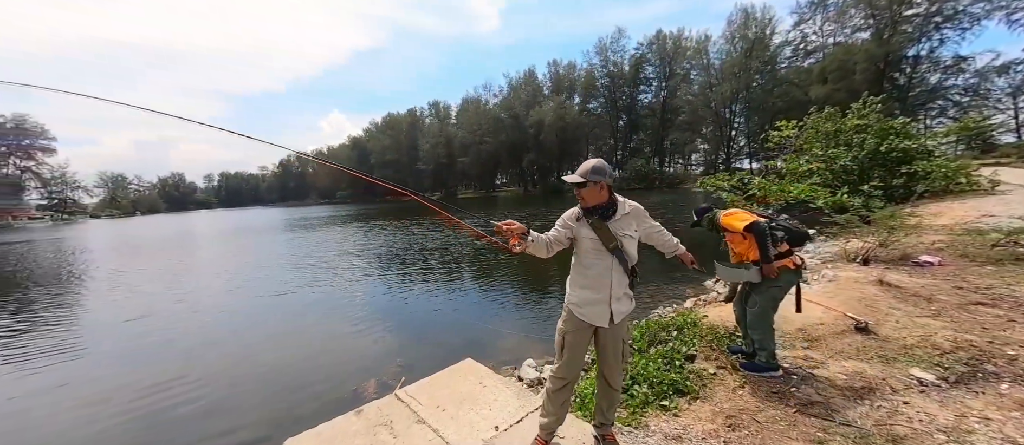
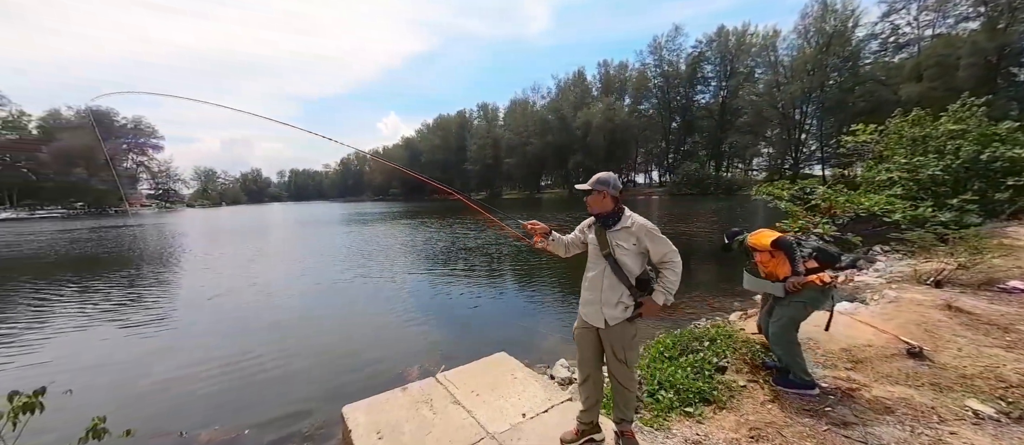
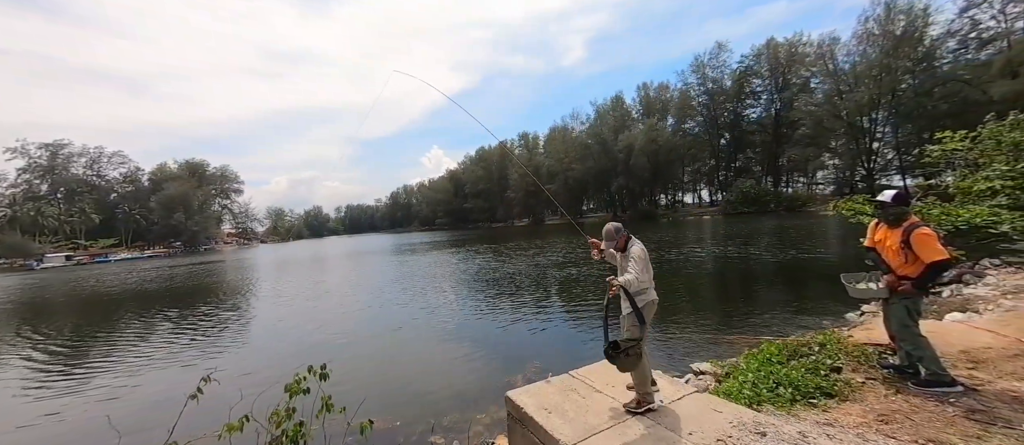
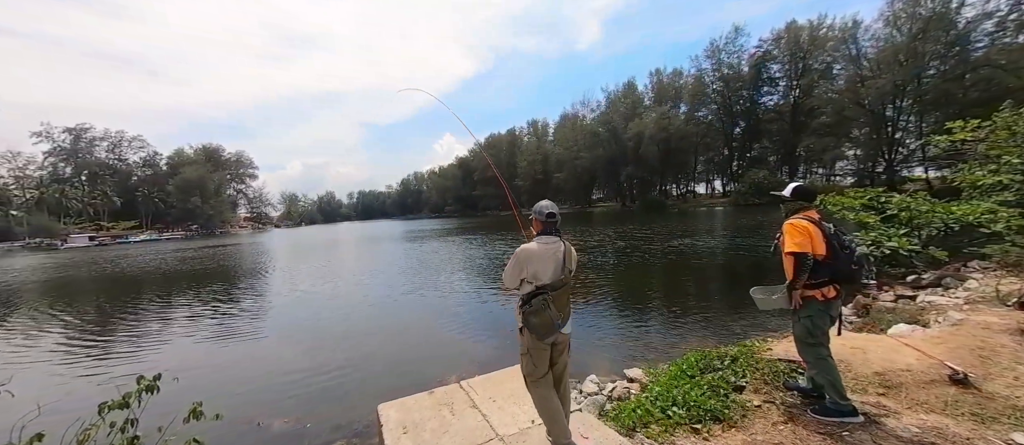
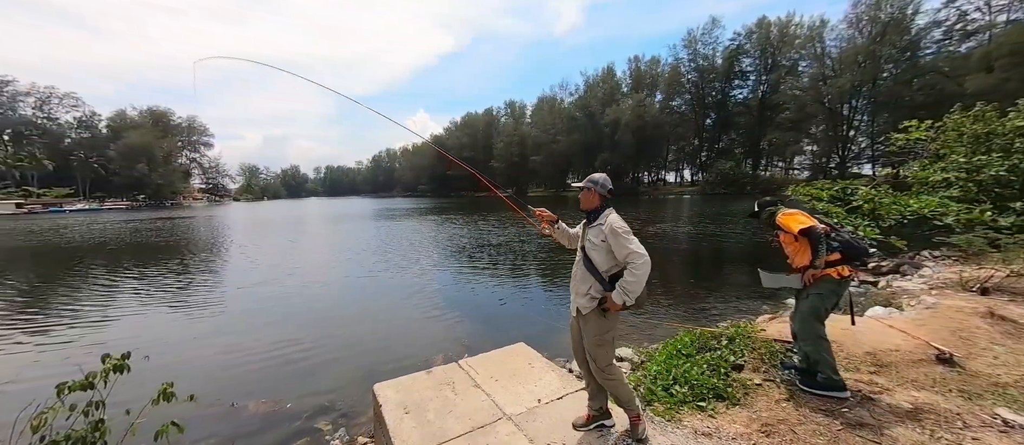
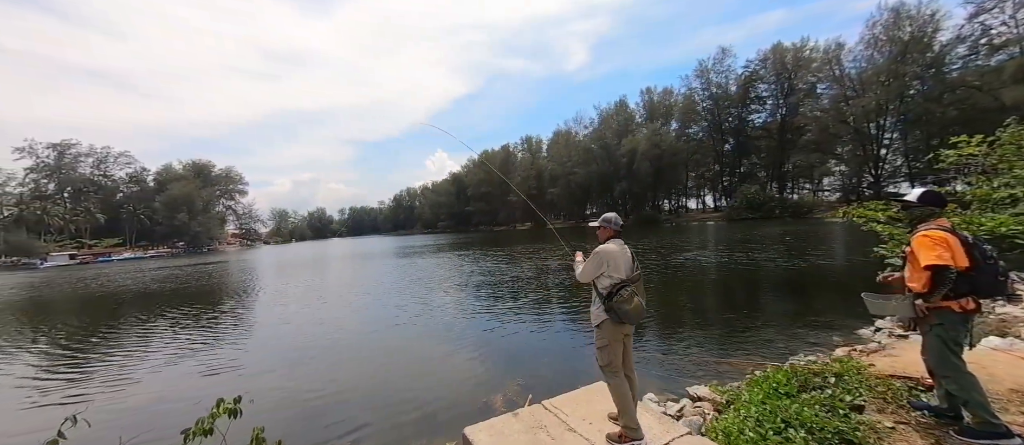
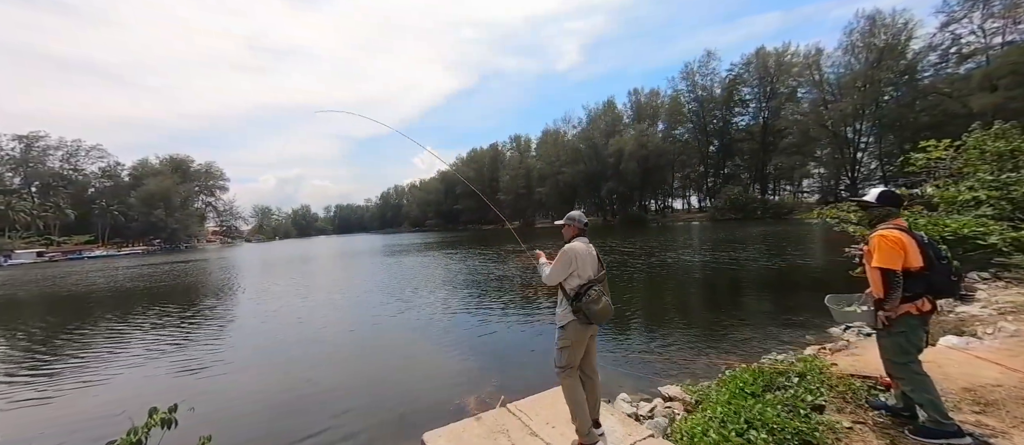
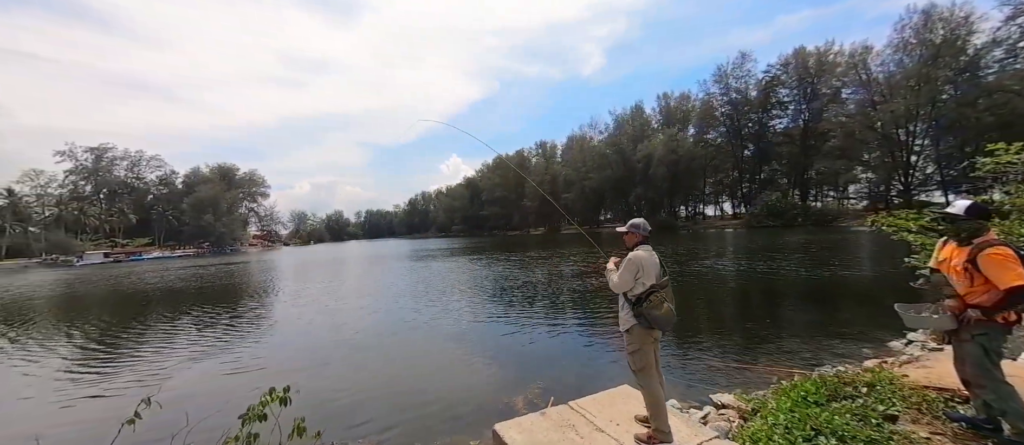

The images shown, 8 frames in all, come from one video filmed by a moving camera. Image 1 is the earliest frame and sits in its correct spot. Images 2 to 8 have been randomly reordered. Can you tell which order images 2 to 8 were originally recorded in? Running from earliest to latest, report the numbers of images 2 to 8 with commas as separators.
2, 5, 4, 7, 6, 8, 3
